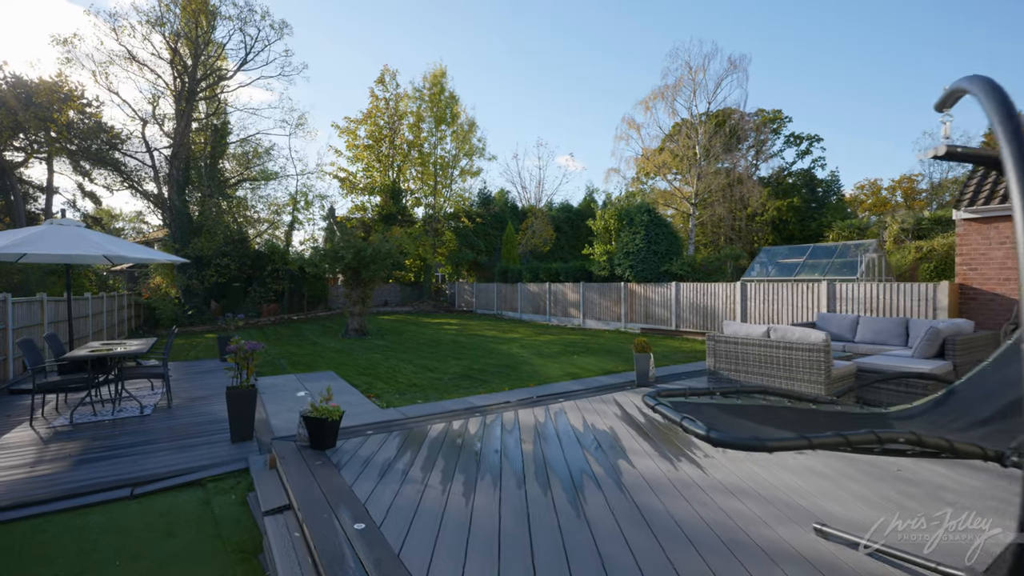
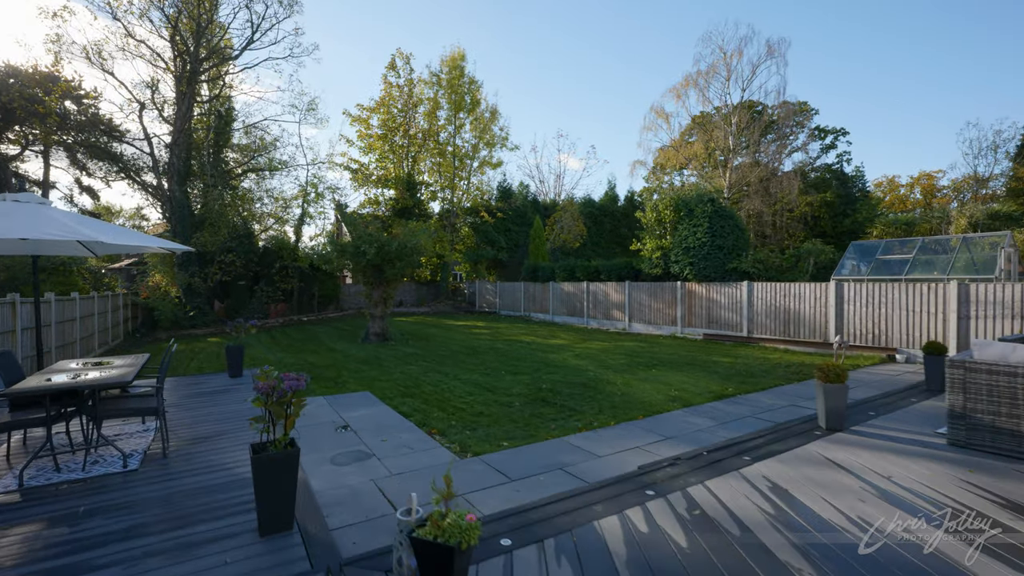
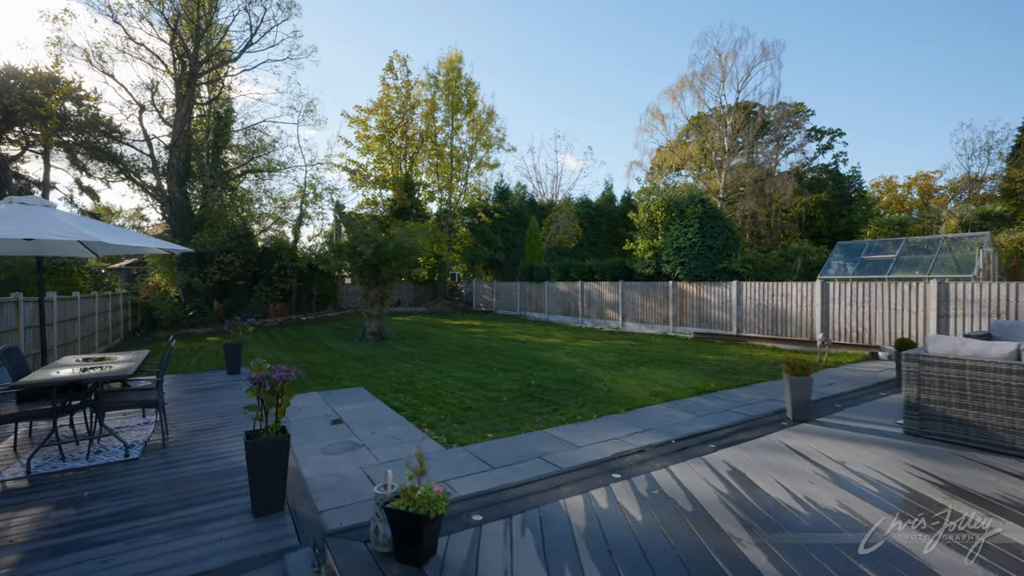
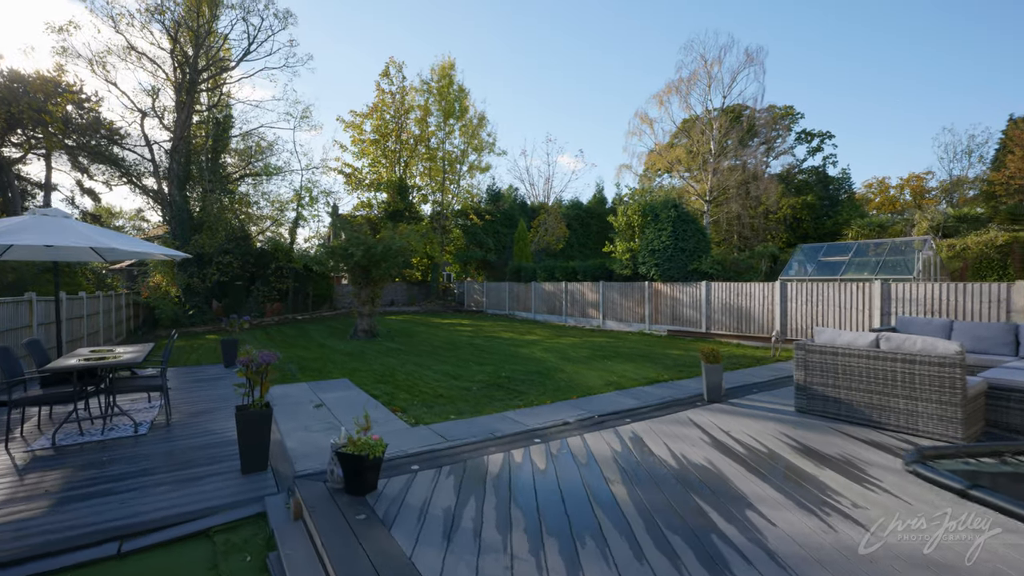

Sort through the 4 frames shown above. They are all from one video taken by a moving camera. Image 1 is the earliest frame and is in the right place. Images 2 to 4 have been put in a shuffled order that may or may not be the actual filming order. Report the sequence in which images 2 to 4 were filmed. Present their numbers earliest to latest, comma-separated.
4, 3, 2
